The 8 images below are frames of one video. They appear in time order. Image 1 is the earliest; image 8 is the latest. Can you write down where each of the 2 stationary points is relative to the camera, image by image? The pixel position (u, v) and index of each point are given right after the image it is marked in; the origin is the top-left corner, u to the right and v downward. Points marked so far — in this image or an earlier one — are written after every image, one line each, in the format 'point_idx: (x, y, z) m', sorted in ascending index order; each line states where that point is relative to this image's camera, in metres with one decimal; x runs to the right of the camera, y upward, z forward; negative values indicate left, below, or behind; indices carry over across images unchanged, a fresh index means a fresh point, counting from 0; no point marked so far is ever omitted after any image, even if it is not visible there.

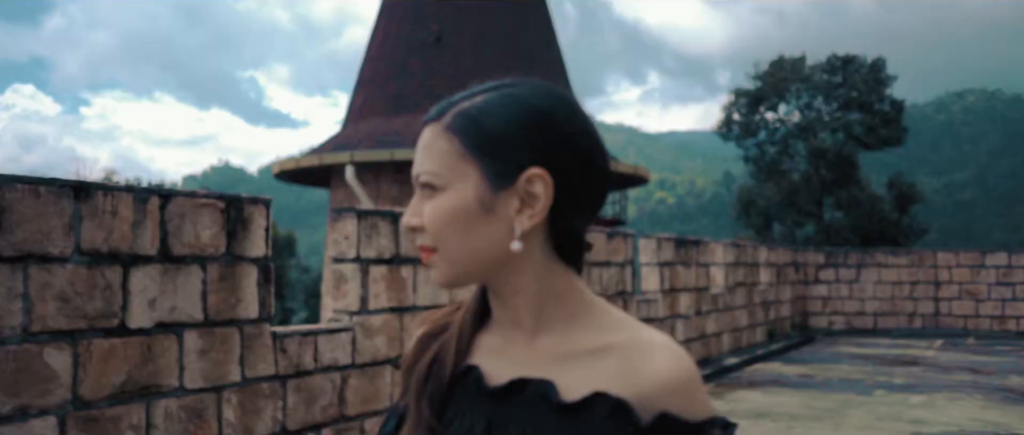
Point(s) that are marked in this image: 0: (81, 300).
0: (-1.7, -0.3, +3.4) m
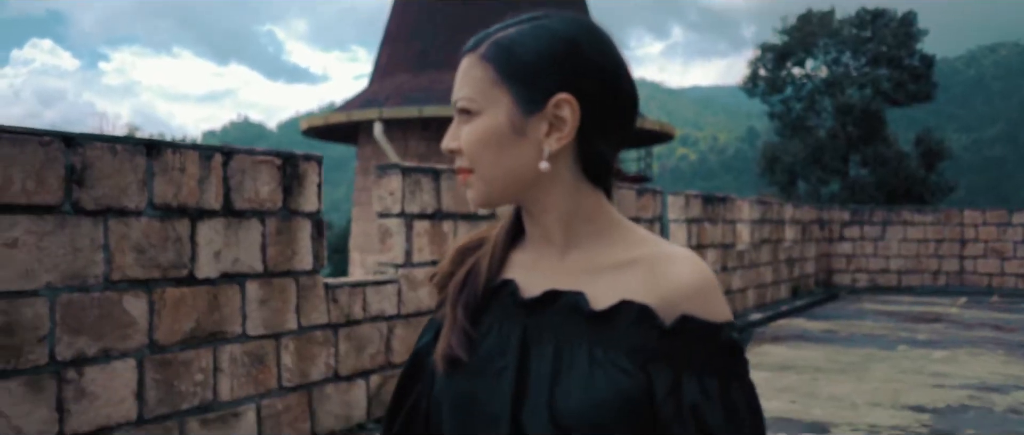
0: (-1.5, -0.1, +3.7) m
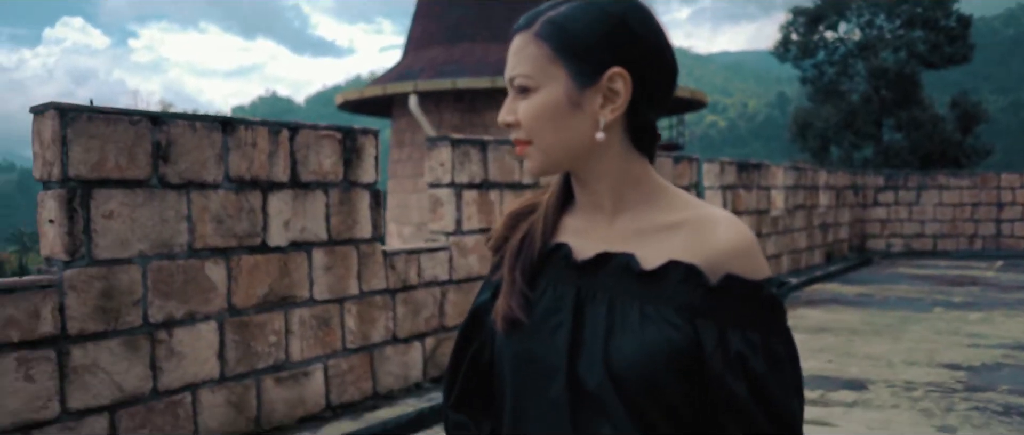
0: (-1.3, 0.0, +3.9) m
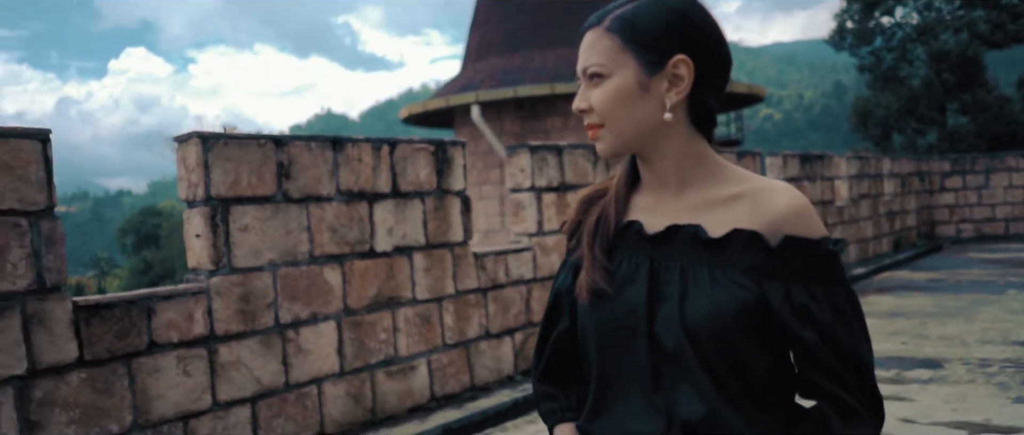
0: (-0.9, -0.1, +4.4) m
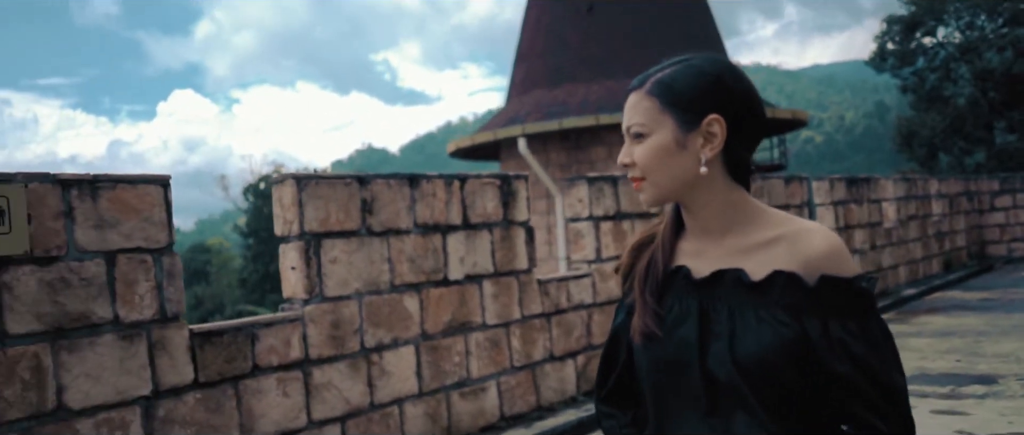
0: (-0.5, -0.2, +4.7) m
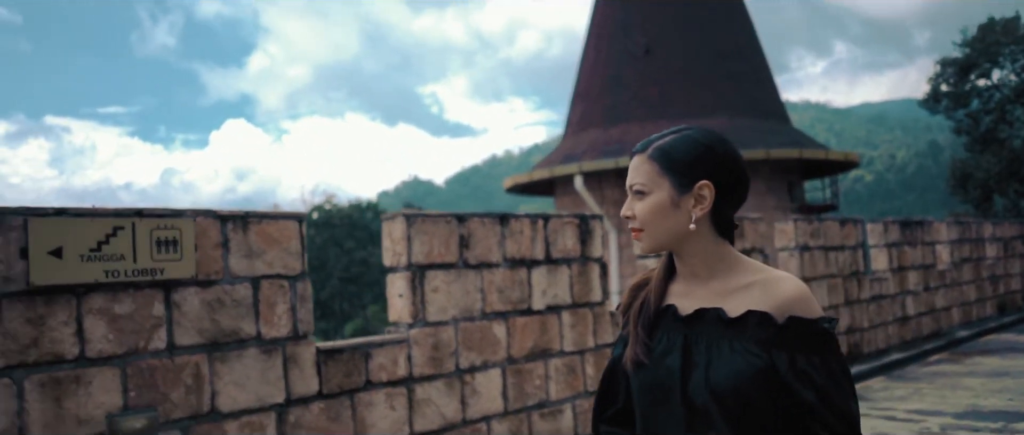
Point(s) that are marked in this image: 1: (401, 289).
0: (0.0, -0.5, +5.2) m
1: (-0.6, -0.4, +4.7) m
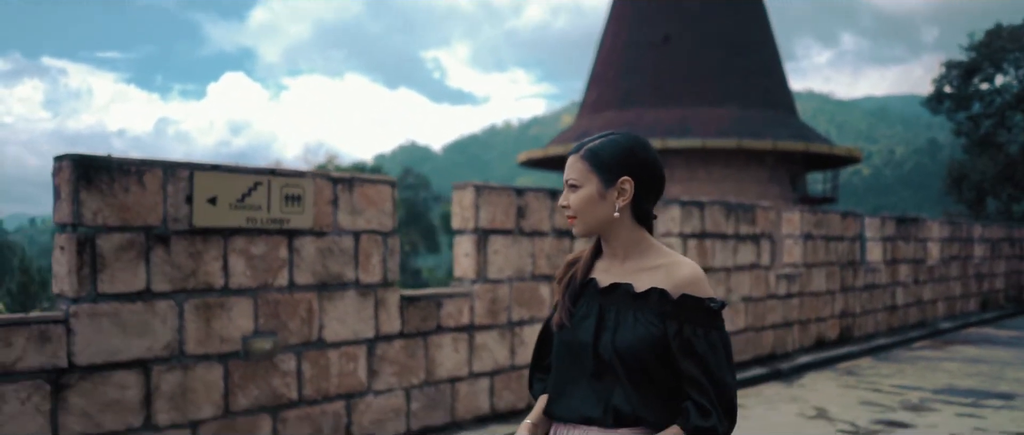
0: (+0.3, -0.3, +5.9) m
1: (-0.3, -0.2, +5.4) m
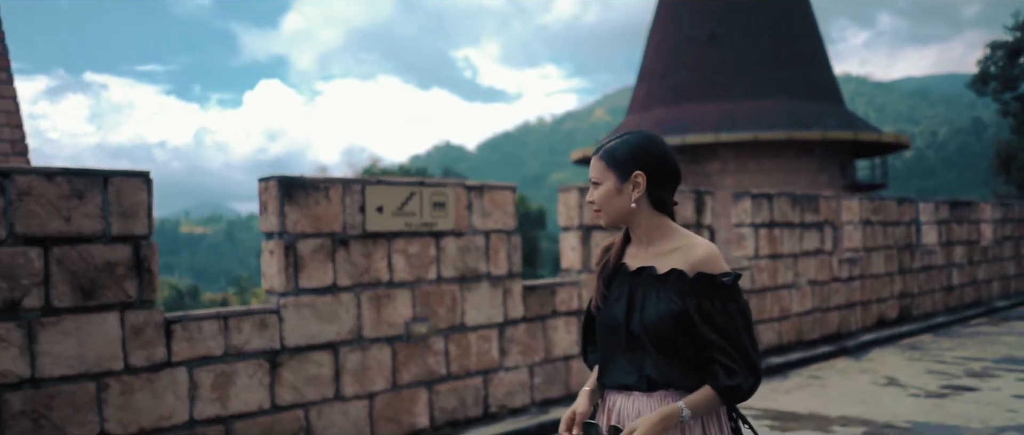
0: (+1.1, -0.2, +6.7) m
1: (+0.5, -0.2, +6.2) m
